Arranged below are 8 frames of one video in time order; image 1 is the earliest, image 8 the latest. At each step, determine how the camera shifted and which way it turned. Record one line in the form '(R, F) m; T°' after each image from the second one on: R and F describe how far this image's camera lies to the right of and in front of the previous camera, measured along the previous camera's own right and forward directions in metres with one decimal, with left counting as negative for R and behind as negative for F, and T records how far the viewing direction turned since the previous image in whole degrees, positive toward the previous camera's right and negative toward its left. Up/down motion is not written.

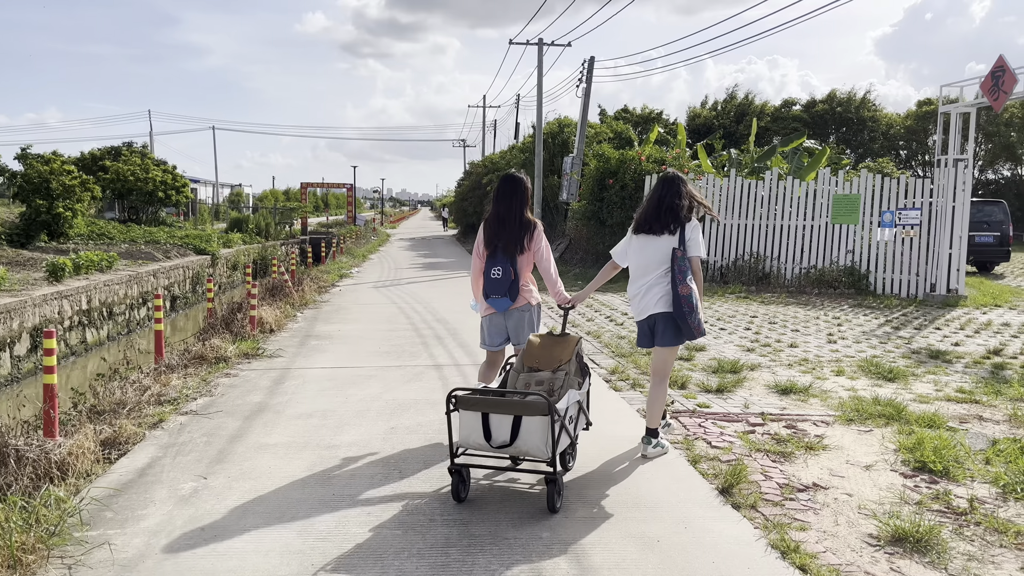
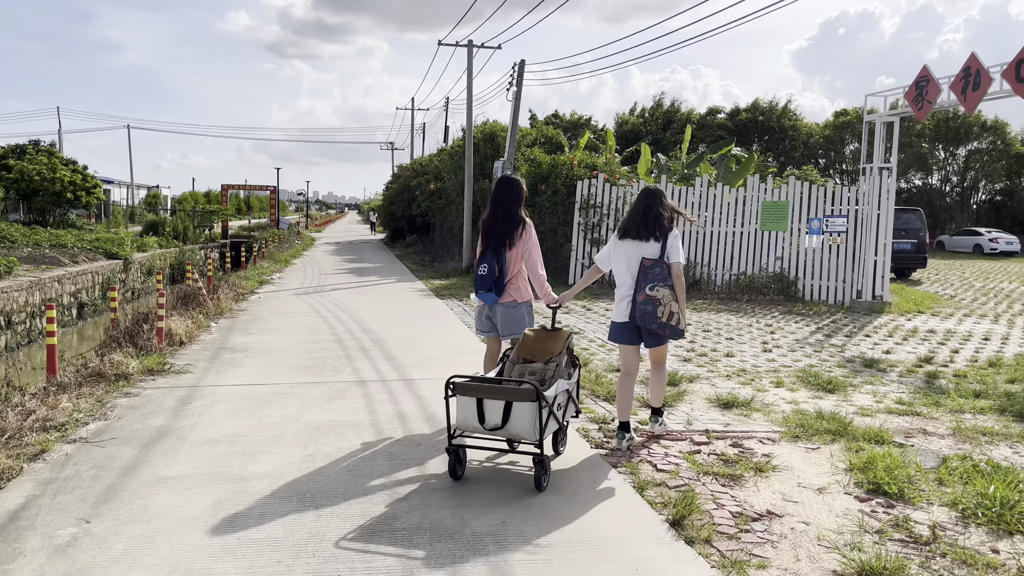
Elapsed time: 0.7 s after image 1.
(0.0, +0.4) m; +5°
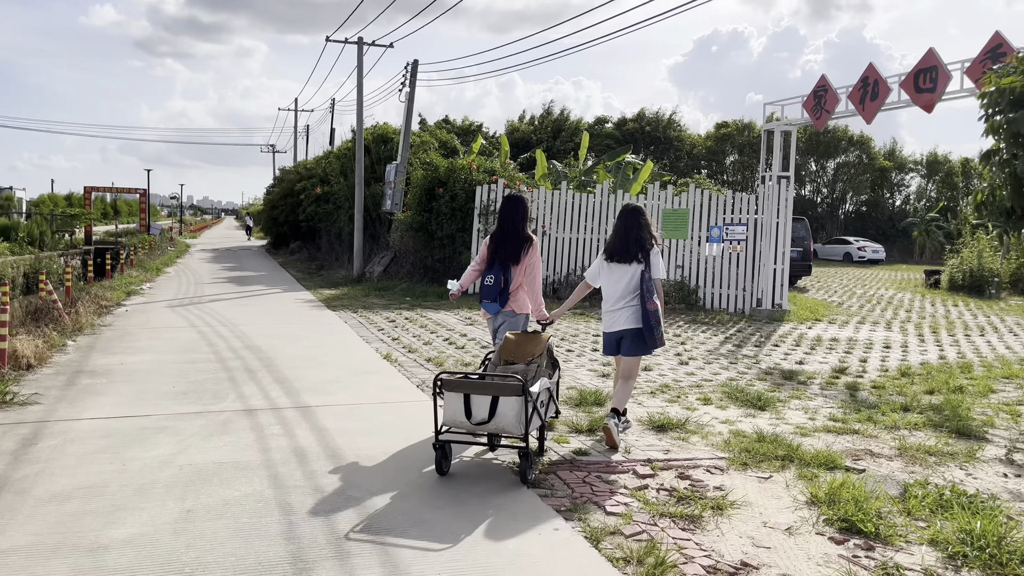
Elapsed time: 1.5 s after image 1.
(-0.2, +0.7) m; +8°
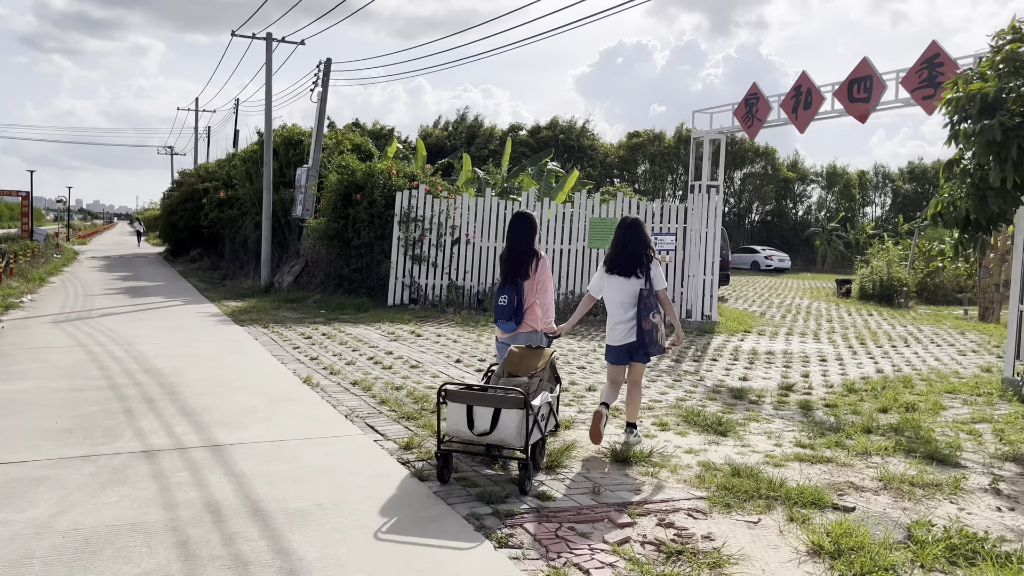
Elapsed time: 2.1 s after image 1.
(-0.2, +0.6) m; +6°
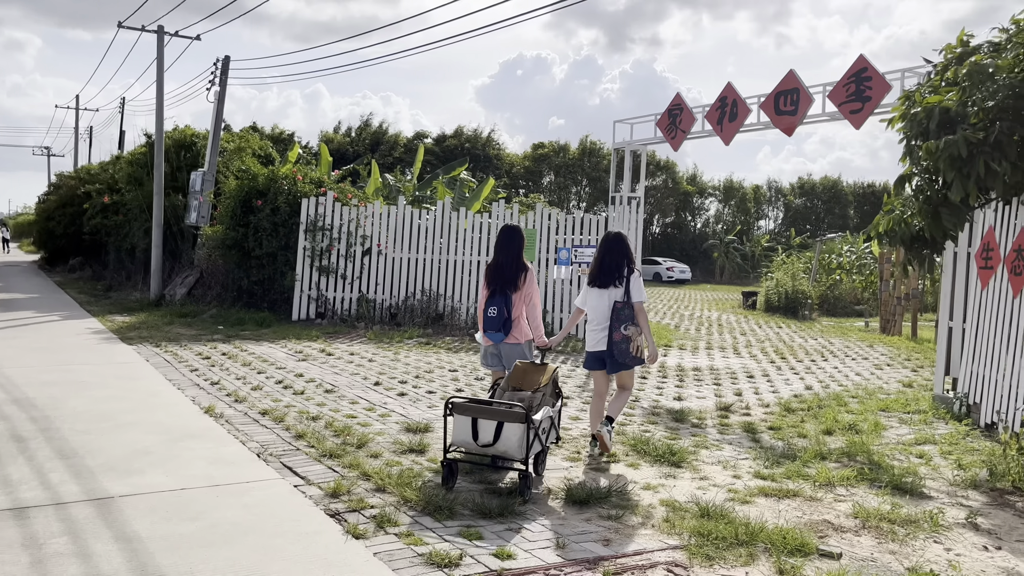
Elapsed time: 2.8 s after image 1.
(-0.2, +0.6) m; +7°
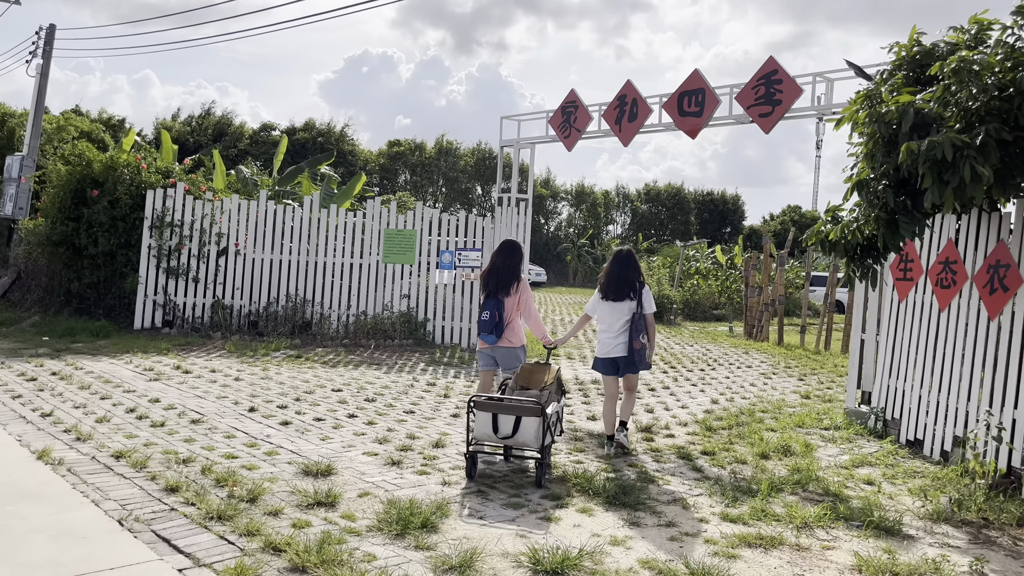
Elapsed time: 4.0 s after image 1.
(-0.5, +0.9) m; +11°
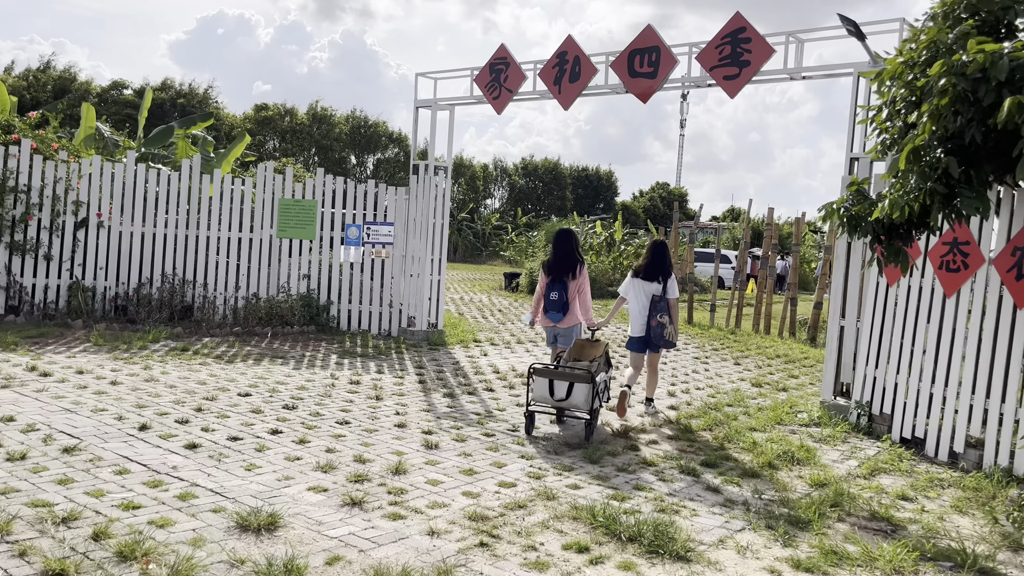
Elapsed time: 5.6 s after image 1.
(-0.7, +1.2) m; +9°
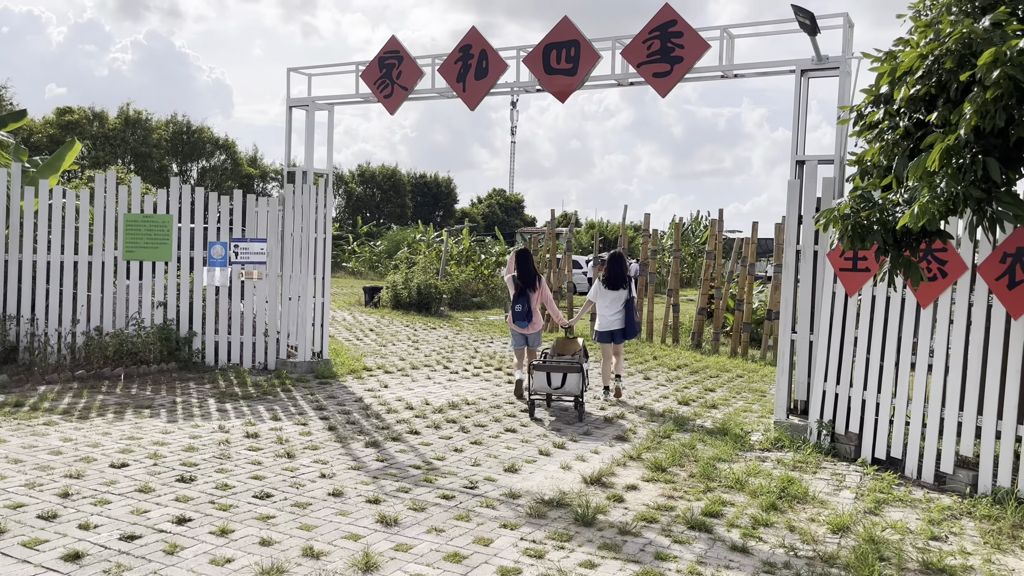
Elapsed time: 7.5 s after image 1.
(-0.7, +1.0) m; +12°
